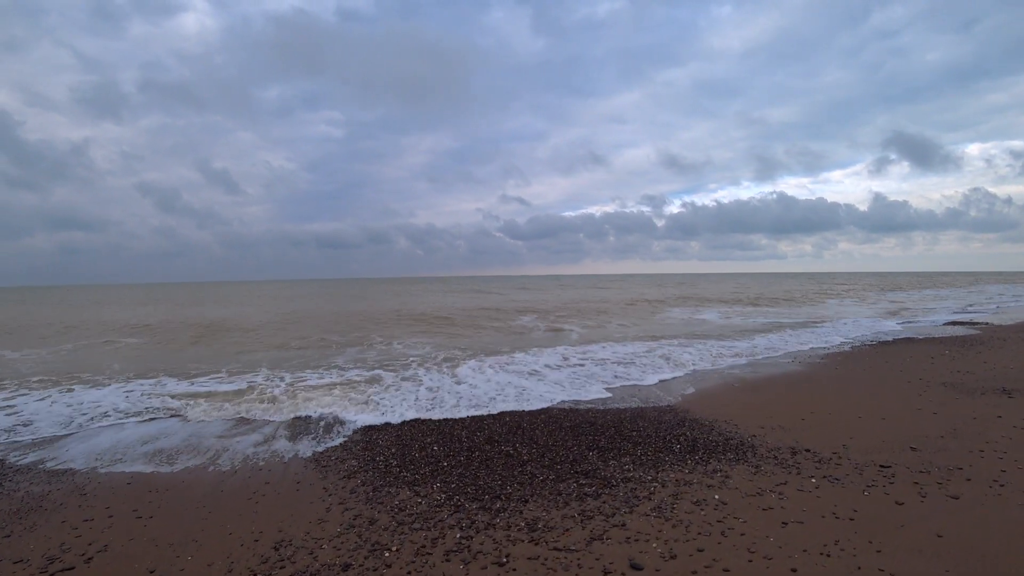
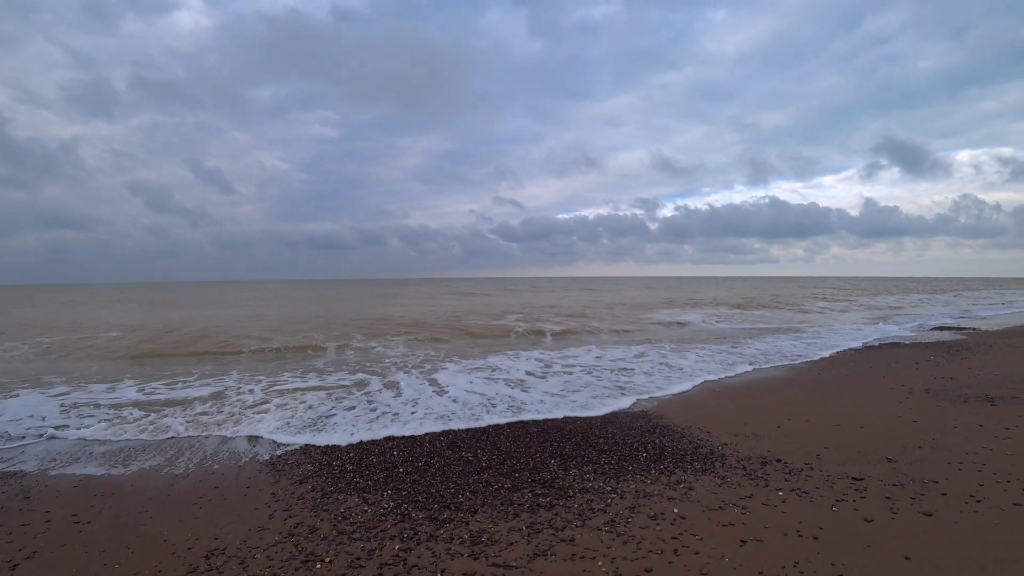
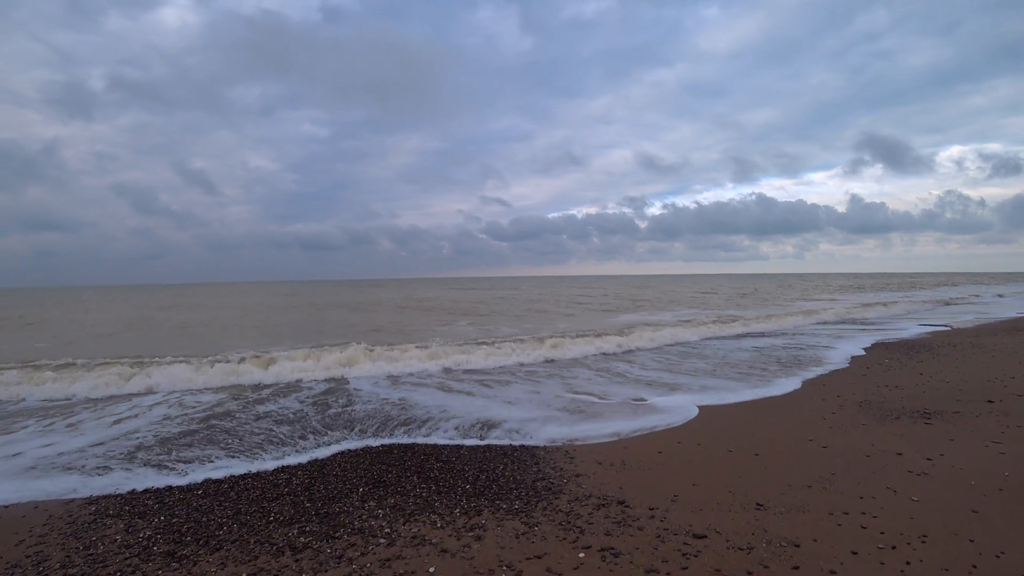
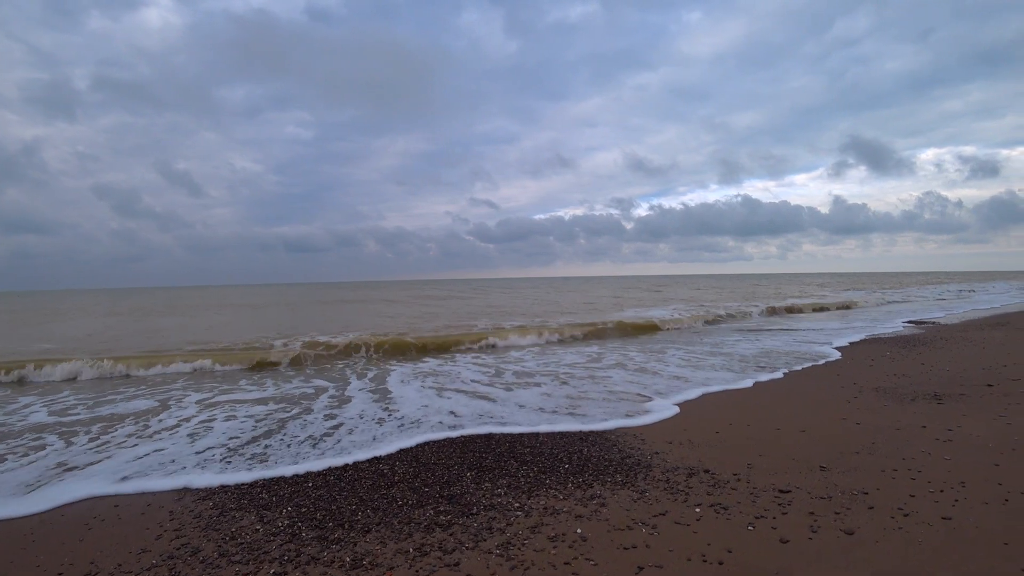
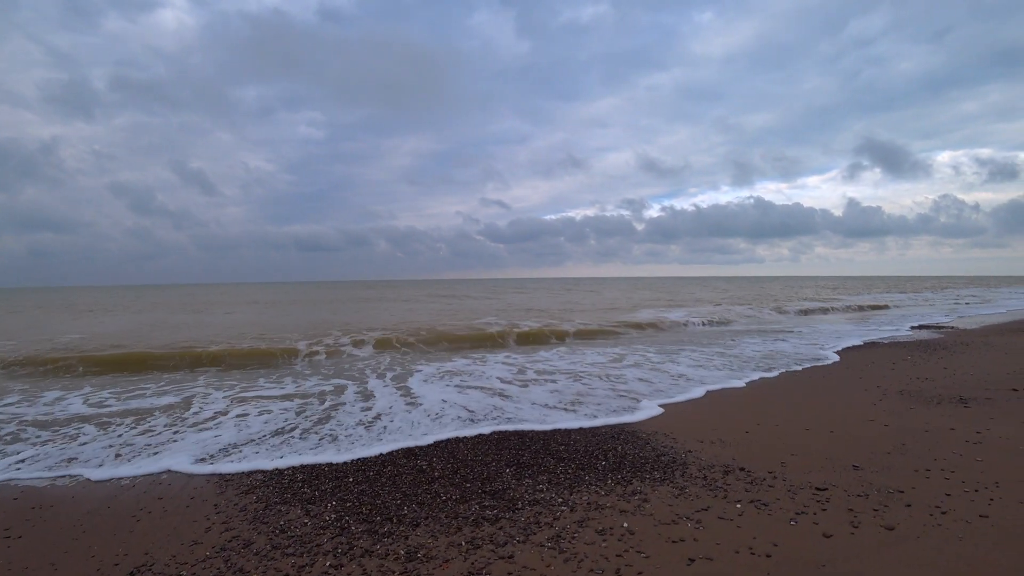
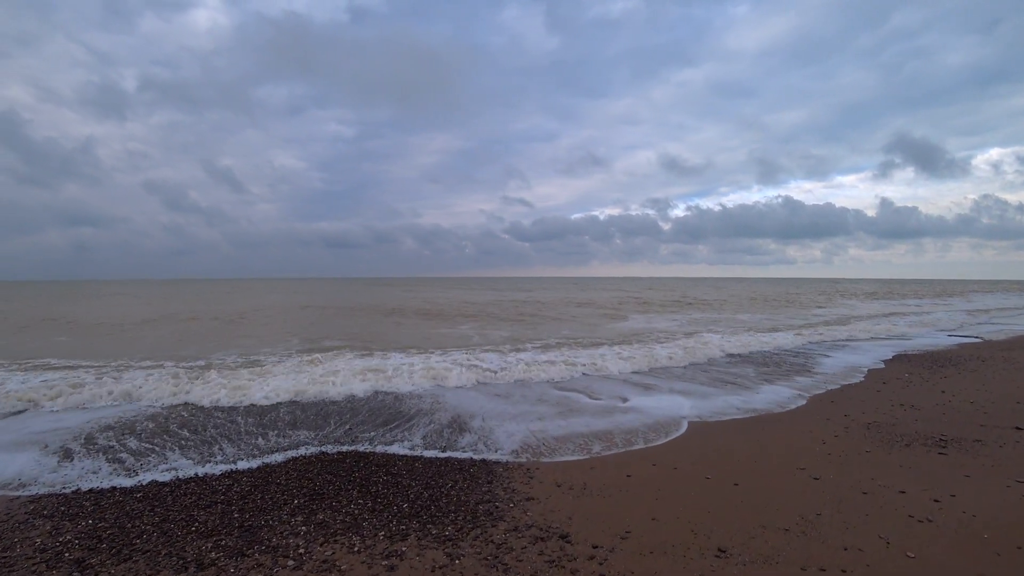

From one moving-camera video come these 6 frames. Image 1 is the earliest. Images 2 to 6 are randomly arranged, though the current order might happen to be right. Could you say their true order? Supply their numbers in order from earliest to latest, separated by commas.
2, 5, 4, 3, 6
